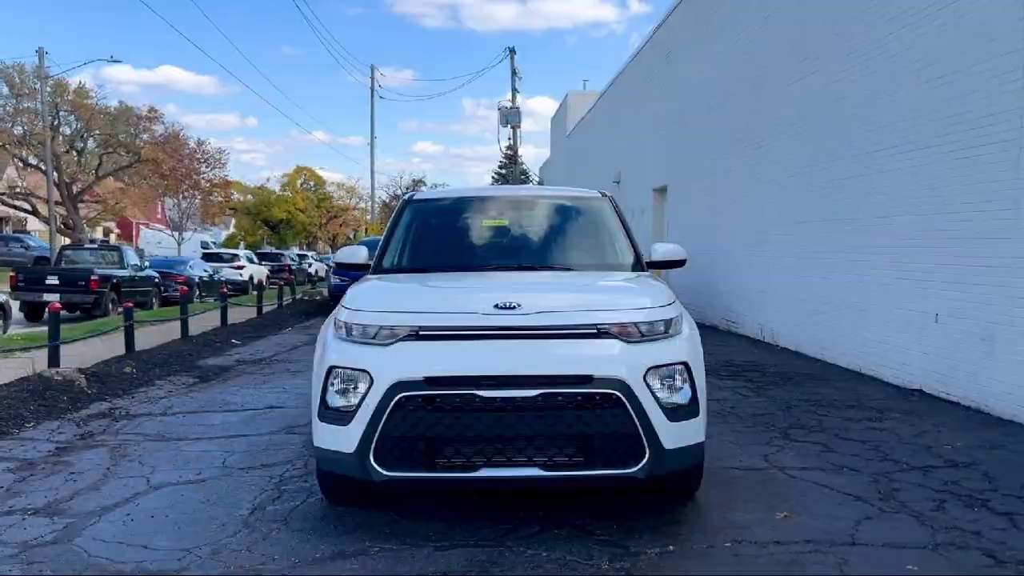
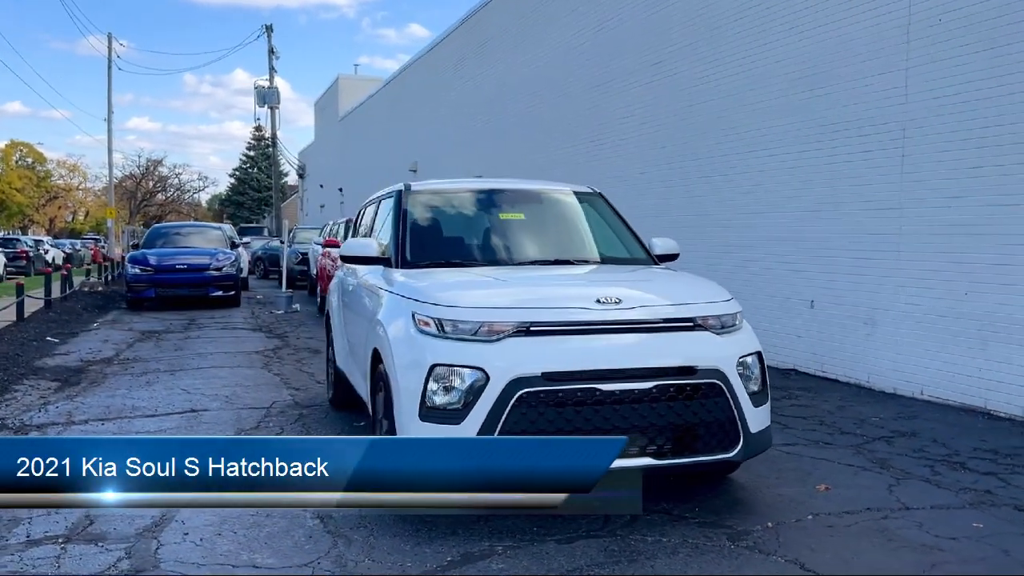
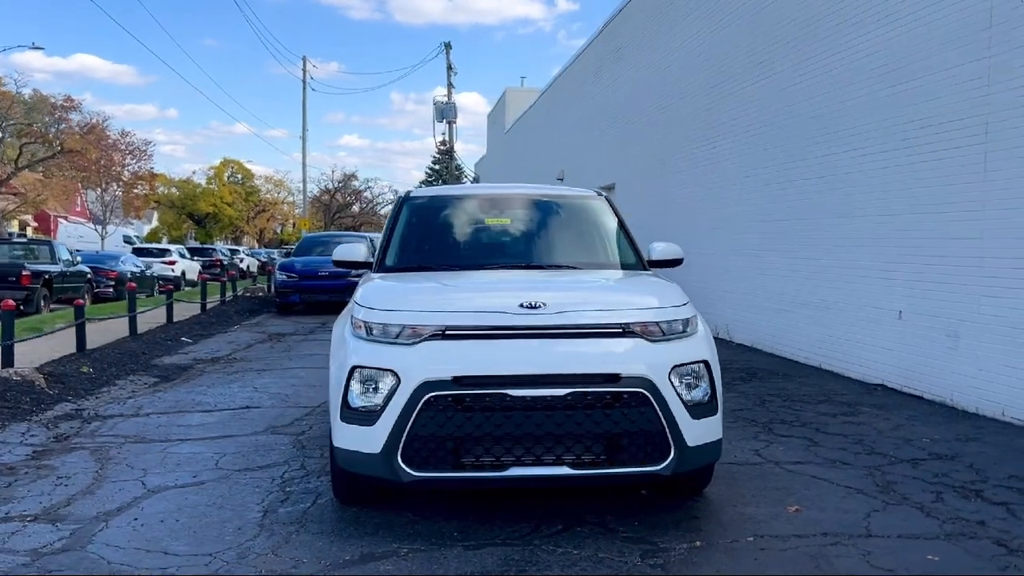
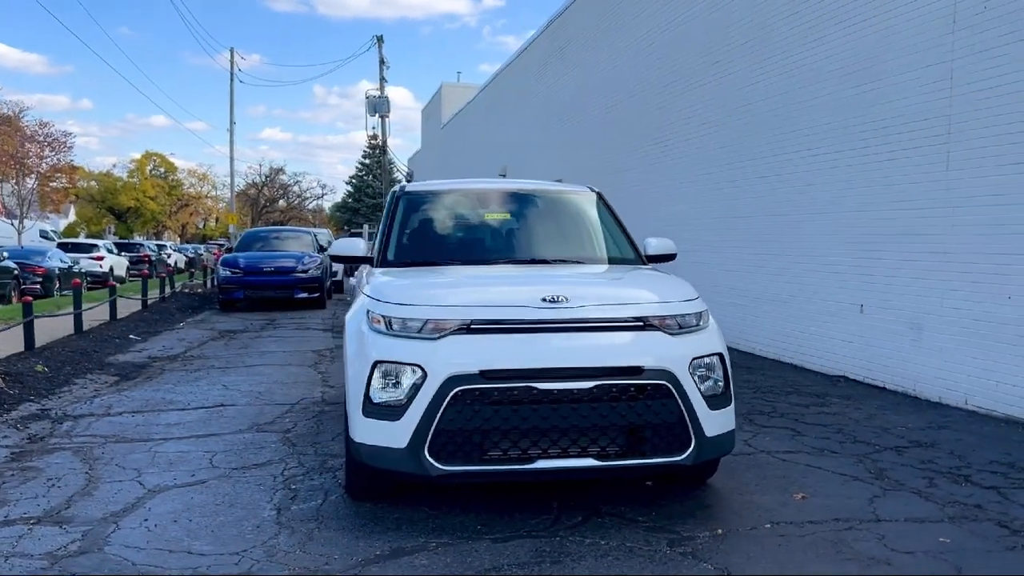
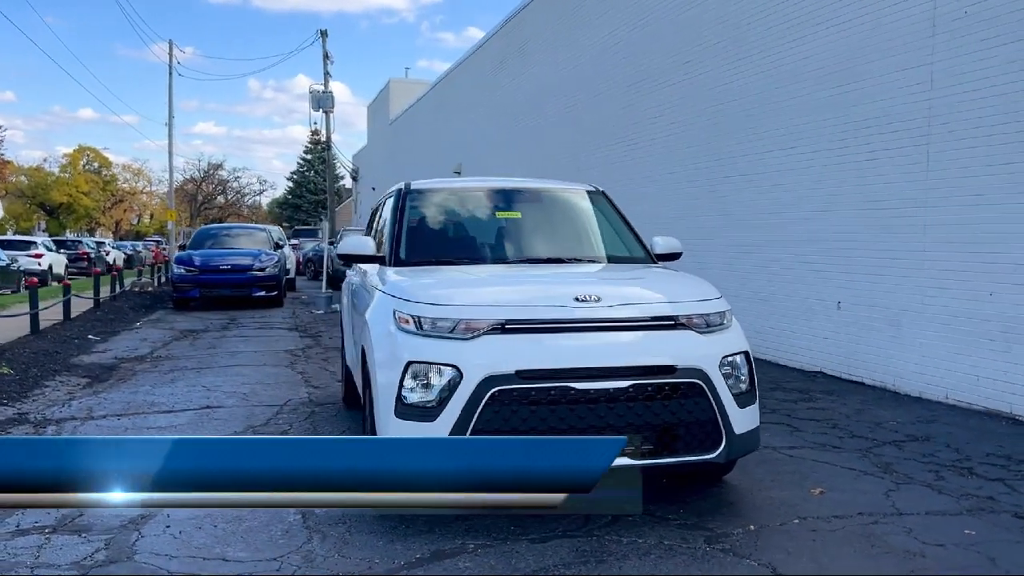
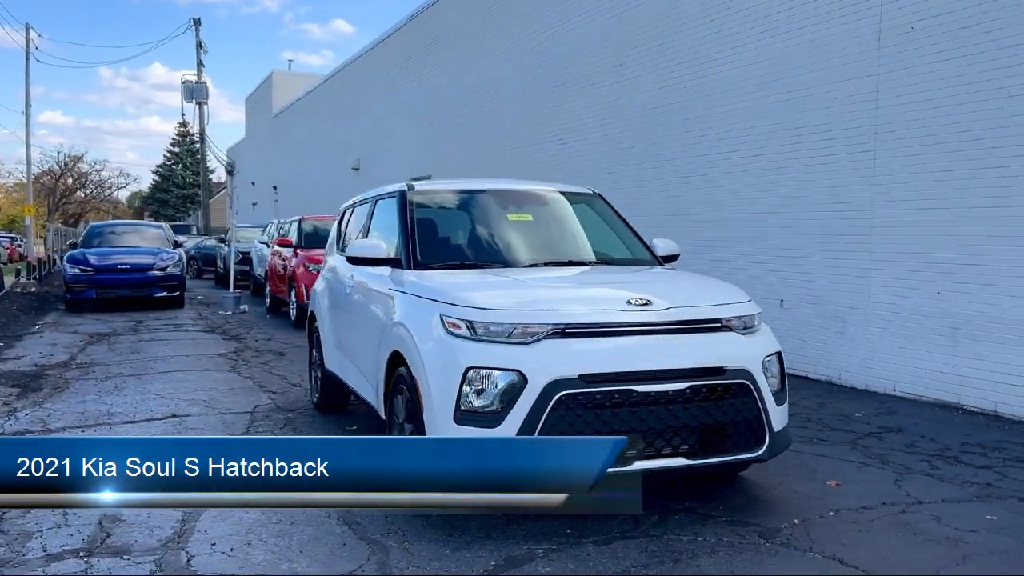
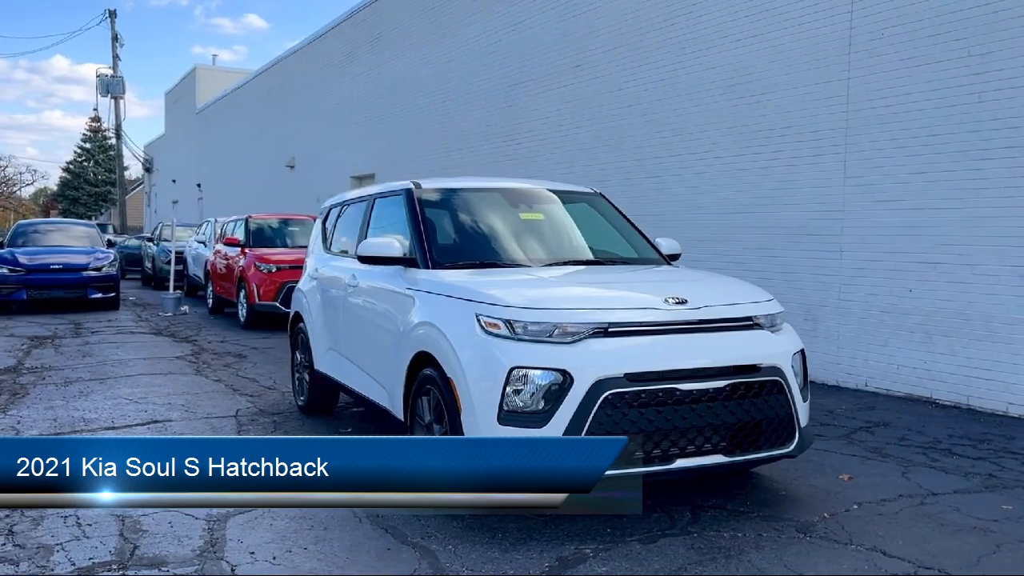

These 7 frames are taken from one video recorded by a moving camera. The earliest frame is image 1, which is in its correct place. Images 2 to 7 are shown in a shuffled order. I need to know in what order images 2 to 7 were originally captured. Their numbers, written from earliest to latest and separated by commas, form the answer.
3, 4, 5, 2, 6, 7
